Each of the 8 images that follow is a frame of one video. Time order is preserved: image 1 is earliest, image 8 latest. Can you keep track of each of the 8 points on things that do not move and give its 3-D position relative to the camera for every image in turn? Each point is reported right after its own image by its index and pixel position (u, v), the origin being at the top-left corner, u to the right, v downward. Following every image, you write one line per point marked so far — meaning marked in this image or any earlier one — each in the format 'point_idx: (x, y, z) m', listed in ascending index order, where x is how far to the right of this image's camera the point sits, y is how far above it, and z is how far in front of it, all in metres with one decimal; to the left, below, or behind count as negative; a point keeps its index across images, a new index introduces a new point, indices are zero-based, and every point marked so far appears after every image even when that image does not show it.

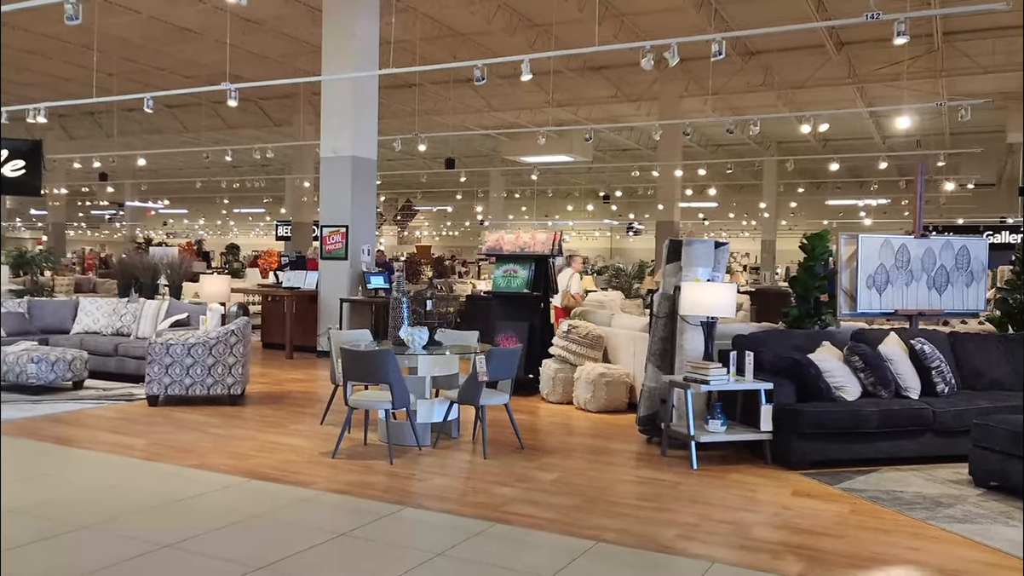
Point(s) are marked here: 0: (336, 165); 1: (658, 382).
0: (-2.2, +1.5, +10.4) m
1: (+1.0, -0.6, +5.7) m
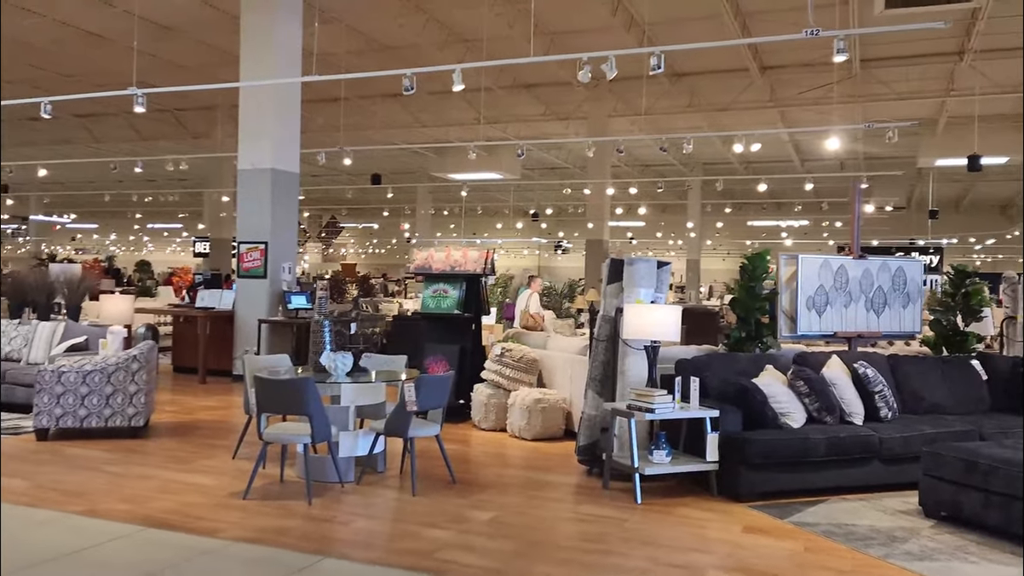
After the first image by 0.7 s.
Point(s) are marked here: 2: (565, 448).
0: (-3.0, +1.3, +9.8) m
1: (+0.5, -0.8, +5.4) m
2: (+0.4, -1.2, +6.3) m
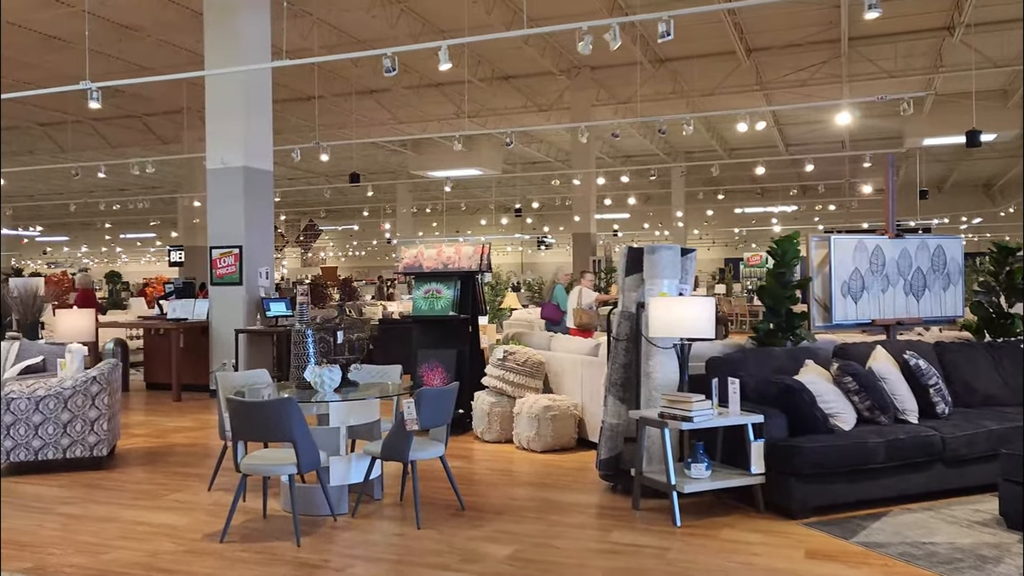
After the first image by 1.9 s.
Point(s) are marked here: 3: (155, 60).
0: (-3.1, +1.2, +9.1) m
1: (+0.6, -0.7, +4.8) m
2: (+0.4, -1.2, +5.7) m
3: (-5.5, +3.3, +12.7) m
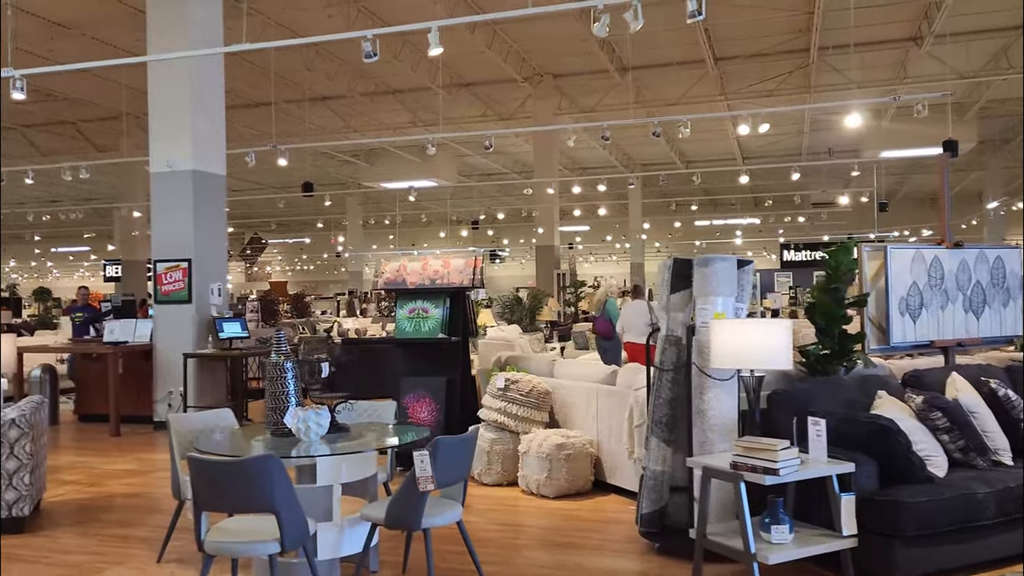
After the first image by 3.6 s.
0: (-3.3, +1.0, +8.1) m
1: (+0.7, -0.8, +4.0) m
2: (+0.5, -1.3, +4.9) m
3: (-5.9, +3.0, +11.5) m
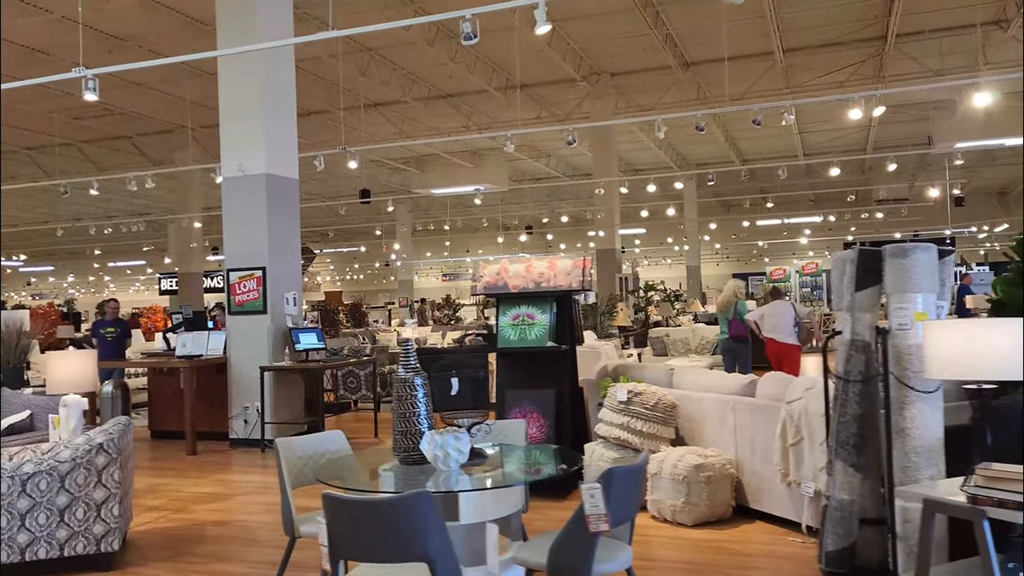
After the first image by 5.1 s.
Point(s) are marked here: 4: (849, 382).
0: (-2.5, +0.9, +7.7) m
1: (+1.4, -0.8, +3.3) m
2: (+1.2, -1.3, +4.3) m
3: (-5.0, +2.9, +11.3) m
4: (+1.4, -0.4, +3.4) m
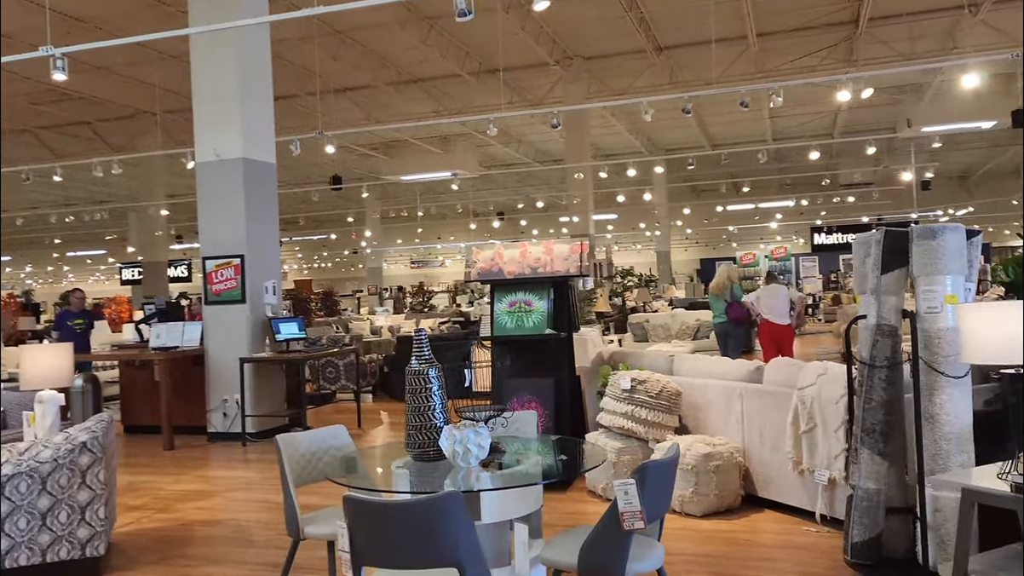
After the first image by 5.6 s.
0: (-2.6, +1.0, +7.4) m
1: (+1.4, -0.7, +3.3) m
2: (+1.2, -1.2, +4.2) m
3: (-5.2, +3.0, +10.9) m
4: (+1.4, -0.3, +3.3) m
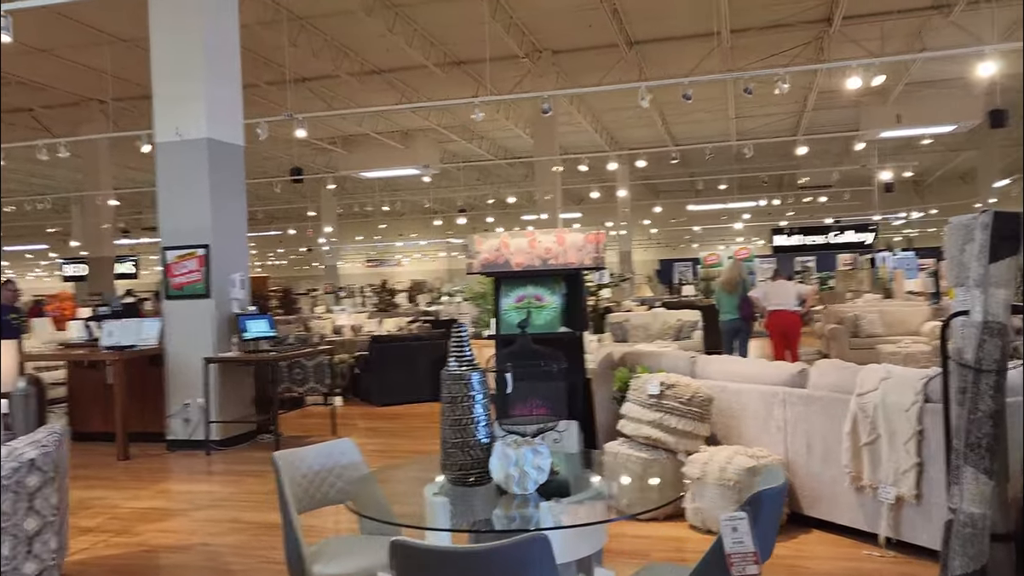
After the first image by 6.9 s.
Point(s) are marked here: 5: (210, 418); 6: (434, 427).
0: (-2.7, +1.1, +6.8) m
1: (+1.6, -0.7, +2.8) m
2: (+1.3, -1.2, +3.7) m
3: (-5.5, +3.1, +10.0) m
4: (+1.6, -0.3, +2.8) m
5: (-2.4, -1.0, +6.7) m
6: (-0.7, -1.3, +7.7) m
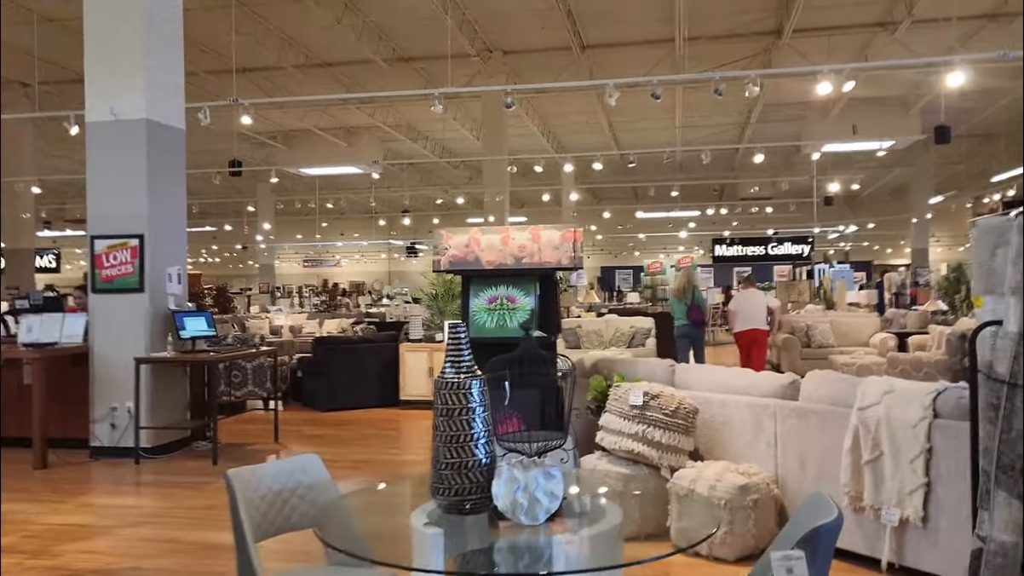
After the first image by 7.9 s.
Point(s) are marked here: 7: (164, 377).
0: (-2.9, +1.1, +6.2) m
1: (+1.6, -0.7, +2.6) m
2: (+1.2, -1.2, +3.4) m
3: (-5.9, +3.2, +9.3) m
4: (+1.6, -0.3, +2.6) m
5: (-2.7, -1.0, +6.1) m
6: (-1.1, -1.3, +7.3) m
7: (-2.6, -0.7, +6.4) m
